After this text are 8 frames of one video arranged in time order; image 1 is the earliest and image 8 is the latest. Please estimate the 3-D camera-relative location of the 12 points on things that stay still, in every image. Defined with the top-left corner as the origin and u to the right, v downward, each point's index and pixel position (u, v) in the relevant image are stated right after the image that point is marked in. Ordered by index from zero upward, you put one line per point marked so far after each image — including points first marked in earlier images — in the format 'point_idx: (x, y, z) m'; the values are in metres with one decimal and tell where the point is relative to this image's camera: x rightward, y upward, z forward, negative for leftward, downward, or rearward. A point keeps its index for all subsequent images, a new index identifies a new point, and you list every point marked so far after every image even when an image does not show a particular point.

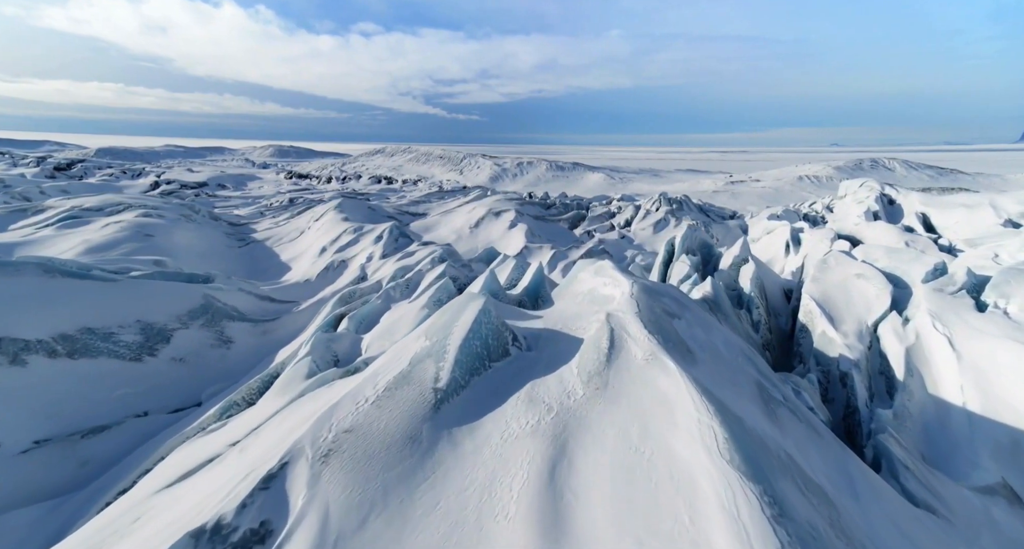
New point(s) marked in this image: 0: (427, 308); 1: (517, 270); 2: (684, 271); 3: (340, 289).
0: (-1.6, -0.6, +8.7) m
1: (+0.1, +0.1, +10.6) m
2: (+5.1, +0.1, +13.5) m
3: (-5.3, -0.4, +14.0) m
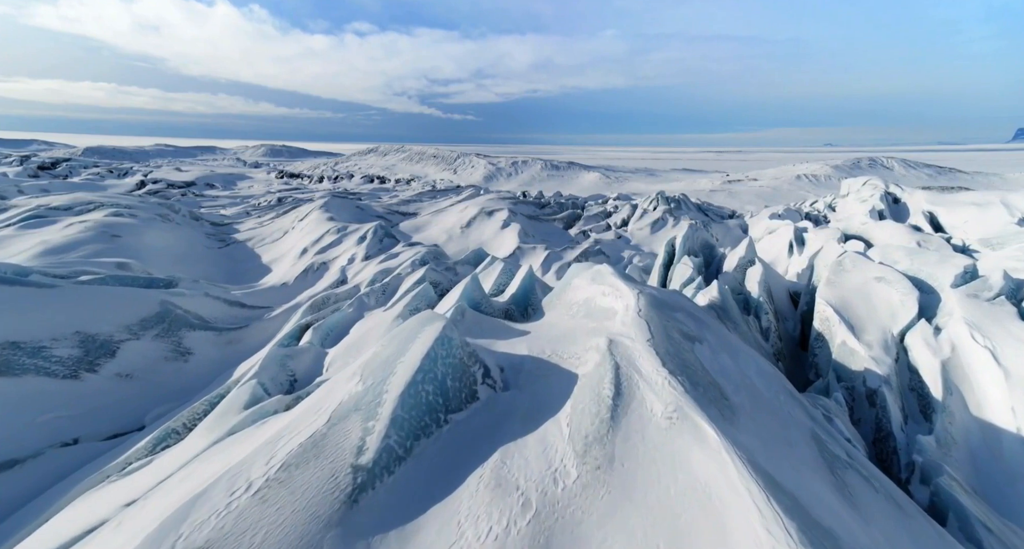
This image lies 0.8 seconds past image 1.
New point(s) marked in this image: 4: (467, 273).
0: (-1.9, -0.7, +7.7) m
1: (-0.1, 0.0, +9.6) m
2: (+4.8, 0.0, +12.6) m
3: (-5.6, -0.5, +13.0) m
4: (-1.1, 0.0, +11.1) m
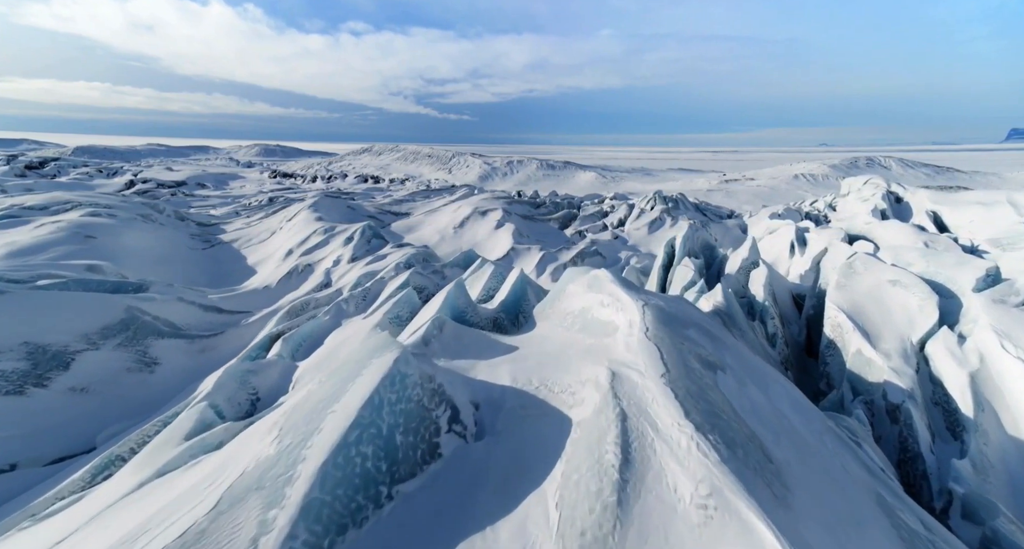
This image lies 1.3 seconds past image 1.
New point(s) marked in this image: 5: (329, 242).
0: (-2.0, -0.8, +7.1) m
1: (-0.3, -0.1, +9.0) m
2: (+4.6, 0.0, +12.0) m
3: (-5.8, -0.6, +12.3) m
4: (-1.3, -0.1, +10.5) m
5: (-7.4, +1.3, +18.7) m
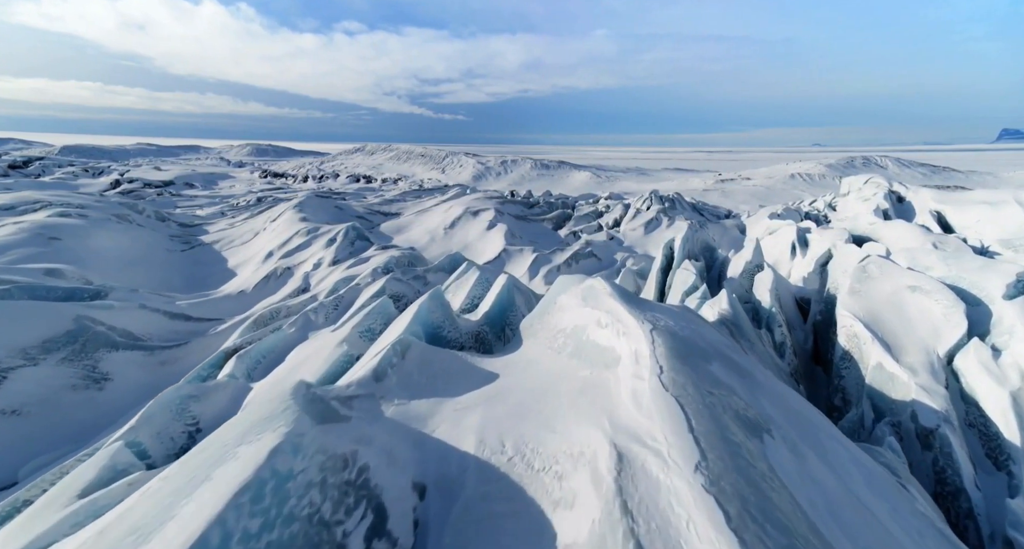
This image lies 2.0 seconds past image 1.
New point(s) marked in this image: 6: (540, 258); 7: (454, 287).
0: (-2.3, -0.9, +6.2) m
1: (-0.5, -0.2, +8.2) m
2: (+4.3, -0.1, +11.2) m
3: (-6.0, -0.7, +11.4) m
4: (-1.5, -0.2, +9.7) m
5: (-7.8, +1.2, +17.9) m
6: (+1.2, +0.7, +20.0) m
7: (-1.1, -0.2, +8.5) m
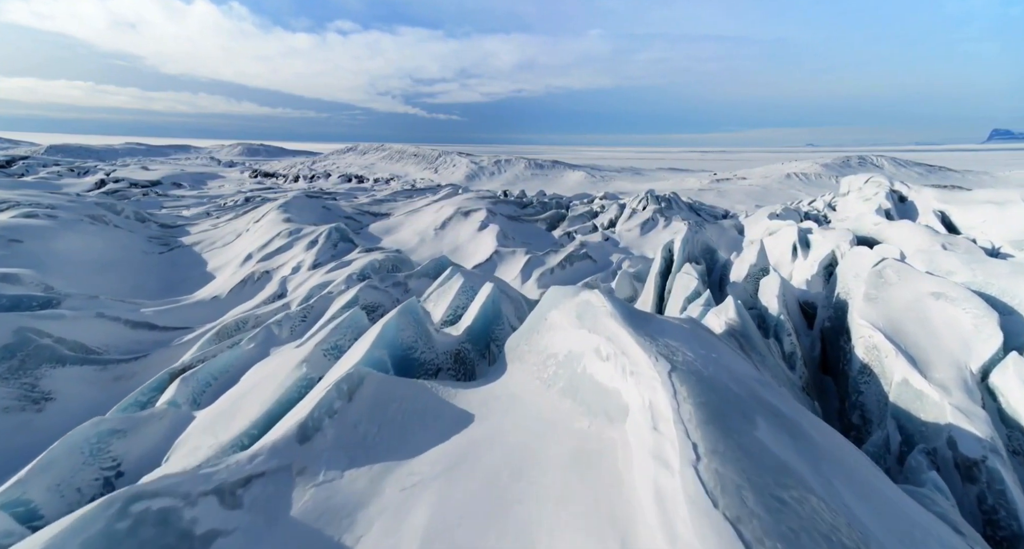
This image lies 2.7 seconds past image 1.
0: (-2.4, -1.0, +5.4) m
1: (-0.7, -0.3, +7.4) m
2: (+4.1, -0.2, +10.5) m
3: (-6.3, -0.9, +10.6) m
4: (-1.8, -0.3, +8.9) m
5: (-8.1, +1.1, +17.0) m
6: (+0.9, +0.6, +19.2) m
7: (-1.3, -0.4, +7.7) m
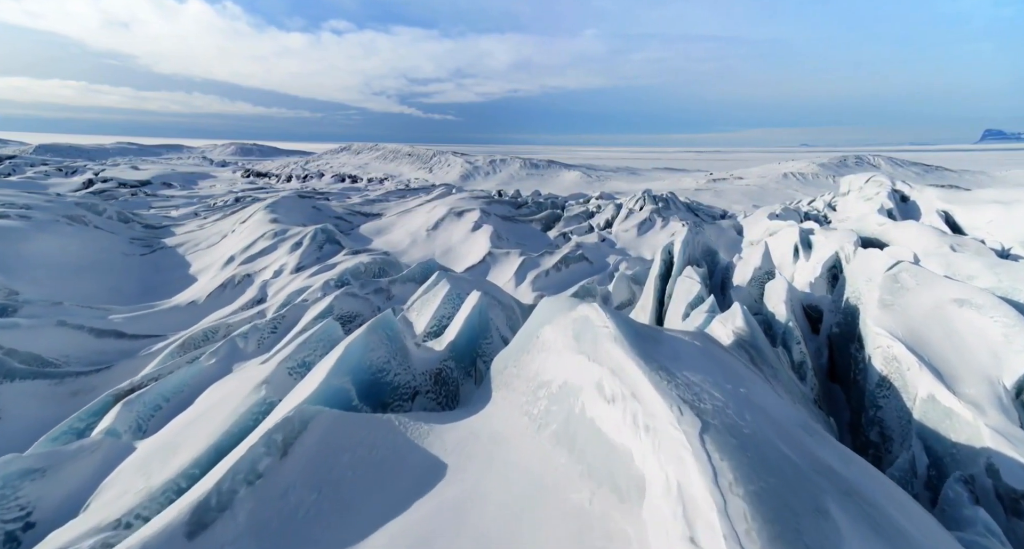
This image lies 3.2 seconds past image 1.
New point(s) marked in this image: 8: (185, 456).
0: (-2.6, -1.1, +4.8) m
1: (-0.9, -0.4, +6.8) m
2: (+3.9, -0.3, +9.9) m
3: (-6.4, -1.0, +9.9) m
4: (-1.9, -0.4, +8.2) m
5: (-8.3, +1.0, +16.3) m
6: (+0.6, +0.5, +18.6) m
7: (-1.4, -0.5, +7.1) m
8: (-2.7, -1.5, +3.7) m
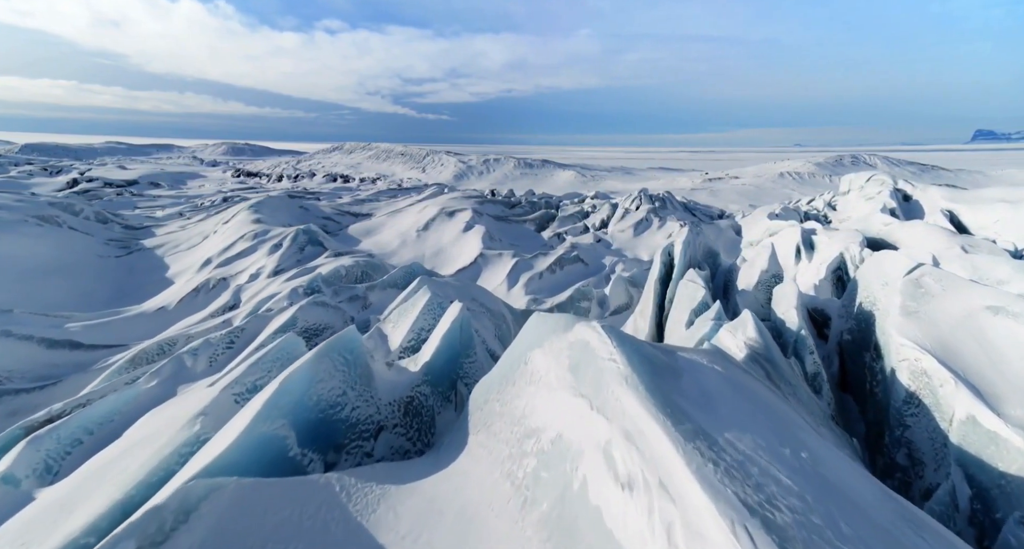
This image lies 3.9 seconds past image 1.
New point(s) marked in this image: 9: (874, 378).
0: (-2.7, -1.2, +4.0) m
1: (-1.0, -0.5, +6.0) m
2: (+3.7, -0.4, +9.3) m
3: (-6.6, -1.1, +9.1) m
4: (-2.1, -0.5, +7.5) m
5: (-8.6, +0.9, +15.5) m
6: (+0.3, +0.4, +17.9) m
7: (-1.6, -0.5, +6.3) m
8: (-2.8, -1.6, +3.0) m
9: (+6.5, -1.9, +8.3) m
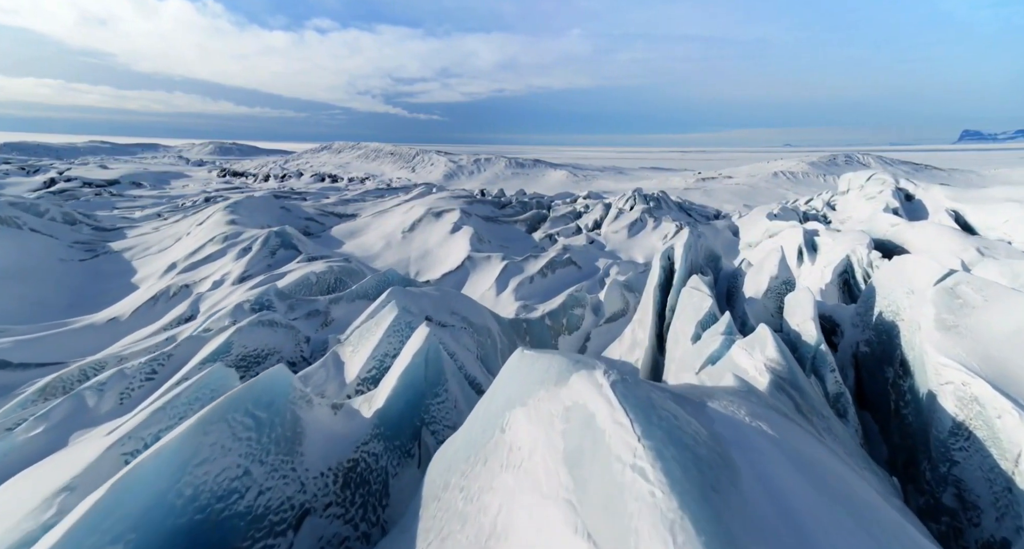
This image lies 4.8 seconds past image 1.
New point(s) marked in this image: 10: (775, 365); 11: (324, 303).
0: (-2.8, -1.4, +3.0) m
1: (-1.2, -0.6, +5.1) m
2: (+3.5, -0.5, +8.4) m
3: (-6.9, -1.3, +8.0) m
4: (-2.3, -0.6, +6.5) m
5: (-9.0, +0.7, +14.4) m
6: (-0.1, +0.3, +16.9) m
7: (-1.8, -0.7, +5.3) m
8: (-2.9, -1.7, +2.0) m
9: (+6.3, -2.0, +7.4) m
10: (+3.3, -1.2, +5.7) m
11: (-2.8, -0.4, +6.7) m
